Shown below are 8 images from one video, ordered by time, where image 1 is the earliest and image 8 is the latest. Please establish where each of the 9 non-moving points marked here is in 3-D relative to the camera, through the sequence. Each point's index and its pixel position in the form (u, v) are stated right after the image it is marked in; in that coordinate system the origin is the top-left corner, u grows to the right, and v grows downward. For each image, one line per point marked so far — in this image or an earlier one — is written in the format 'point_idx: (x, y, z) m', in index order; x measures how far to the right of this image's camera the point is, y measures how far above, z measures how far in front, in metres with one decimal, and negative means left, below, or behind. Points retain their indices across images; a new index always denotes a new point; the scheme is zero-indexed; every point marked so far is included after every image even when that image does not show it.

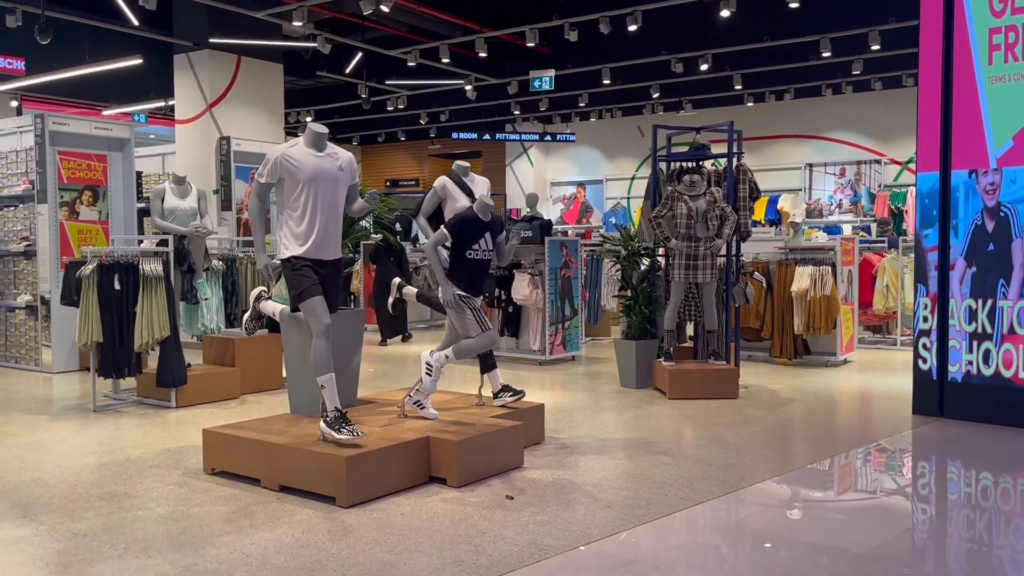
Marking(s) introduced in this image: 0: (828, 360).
0: (+3.0, -0.7, +7.9) m
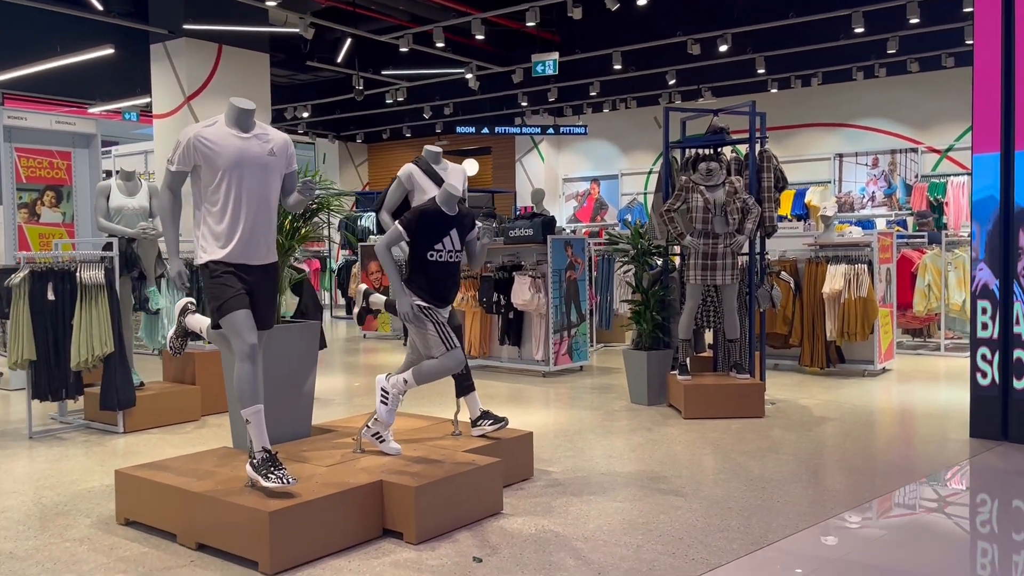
0: (+3.0, -0.7, +7.1) m
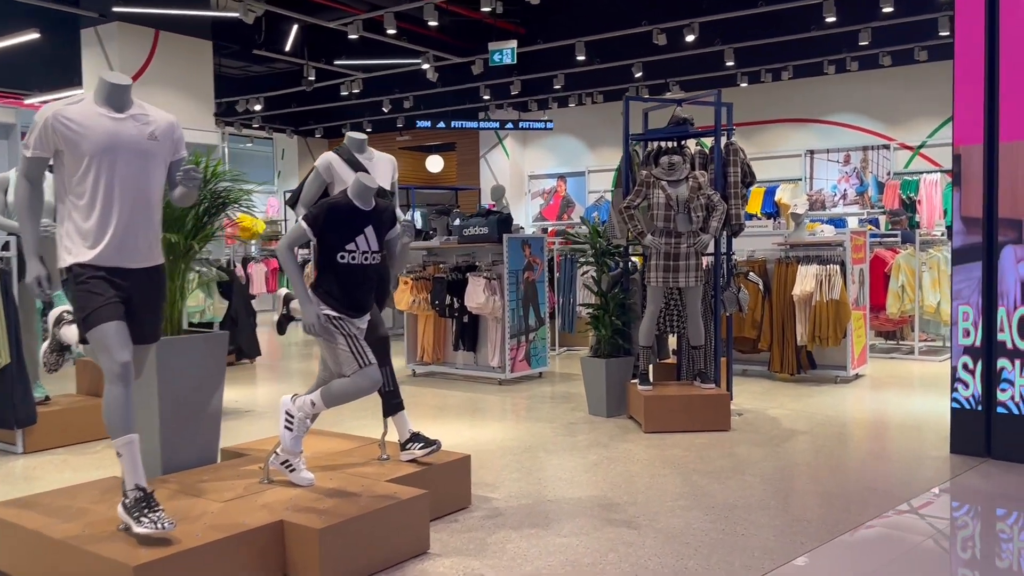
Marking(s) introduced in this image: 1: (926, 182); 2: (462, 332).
0: (+2.6, -0.7, +6.7) m
1: (+4.9, +1.2, +9.9) m
2: (-0.4, -0.4, +7.0) m
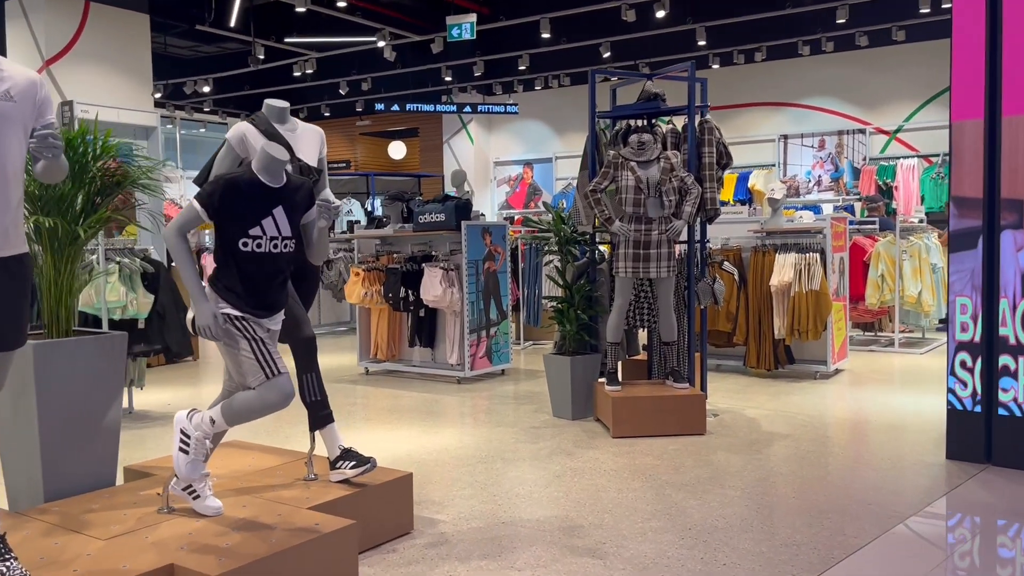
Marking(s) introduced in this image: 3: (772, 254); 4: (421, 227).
0: (+2.3, -0.6, +6.3) m
1: (+4.5, +1.4, +9.6) m
2: (-0.7, -0.3, +6.6) m
3: (+2.0, +0.3, +6.3) m
4: (-0.7, +0.5, +6.5) m
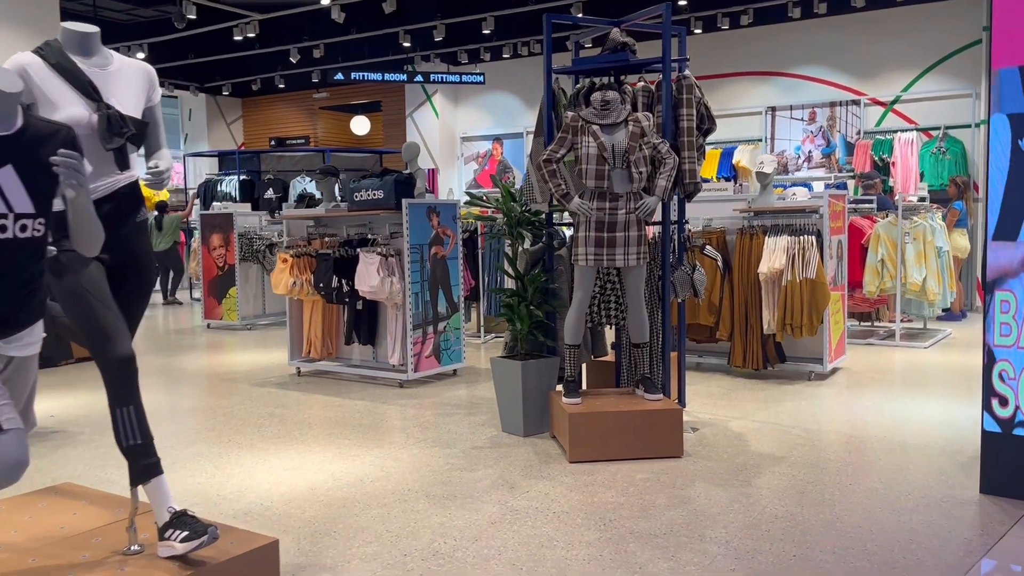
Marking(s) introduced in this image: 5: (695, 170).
0: (+2.0, -0.5, +5.5) m
1: (+4.1, +1.5, +8.8) m
2: (-1.1, -0.2, +5.7) m
3: (+1.6, +0.3, +5.5) m
4: (-1.0, +0.5, +5.6) m
5: (+0.9, +0.6, +4.1) m
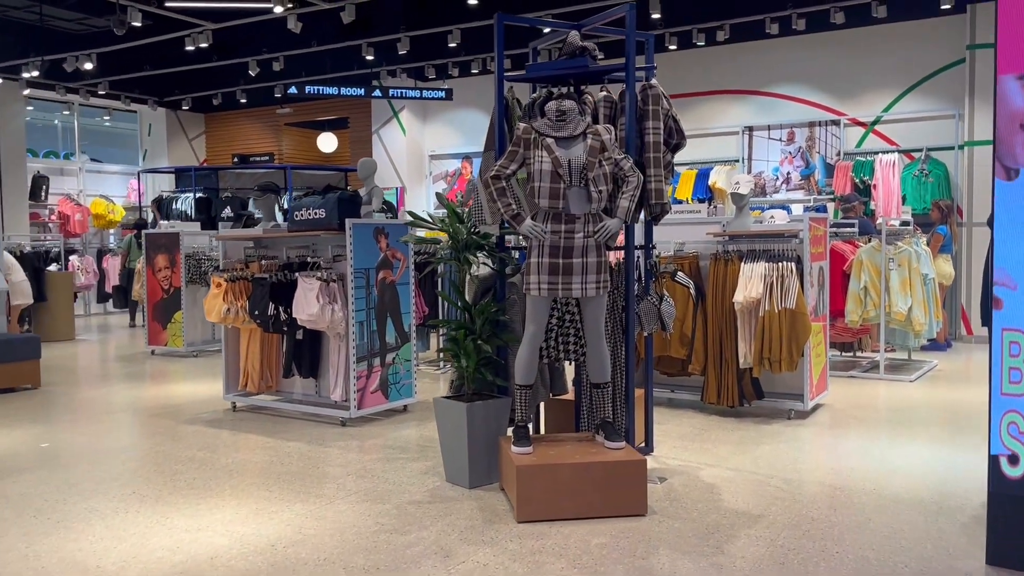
0: (+1.7, -0.7, +5.1) m
1: (+3.7, +1.2, +8.5) m
2: (-1.3, -0.4, +5.2) m
3: (+1.4, +0.2, +5.0) m
4: (-1.3, +0.4, +5.1) m
5: (+0.7, +0.4, +3.7) m
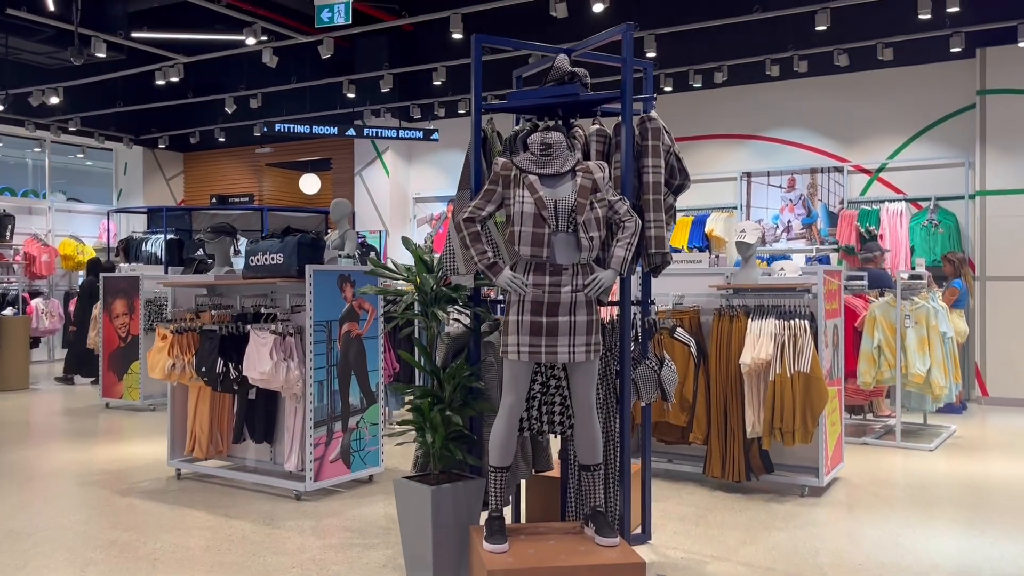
0: (+1.6, -1.1, +4.5) m
1: (+3.6, +0.7, +8.0) m
2: (-1.5, -0.7, +4.6) m
3: (+1.2, -0.2, +4.5) m
4: (-1.4, +0.1, +4.5) m
5: (+0.6, +0.2, +3.2) m
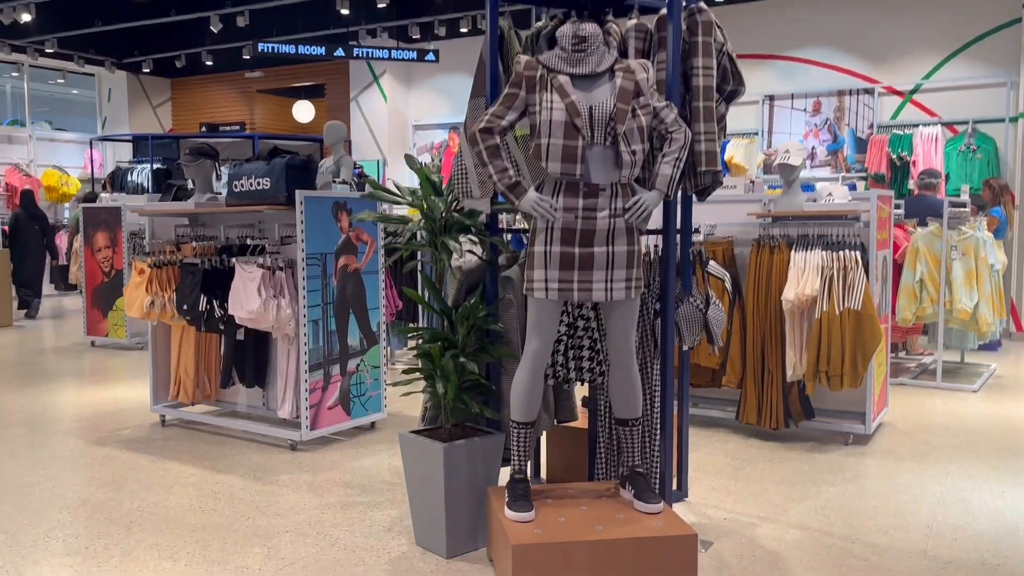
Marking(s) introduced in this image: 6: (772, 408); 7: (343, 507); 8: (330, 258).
0: (+1.7, -0.7, +4.1) m
1: (+3.7, +1.3, +7.5) m
2: (-1.4, -0.3, +4.2) m
3: (+1.3, +0.2, +4.0) m
4: (-1.3, +0.4, +4.1) m
5: (+0.7, +0.4, +2.7) m
6: (+1.3, -0.6, +4.1) m
7: (-0.7, -0.9, +3.3) m
8: (-0.9, +0.1, +4.1) m
